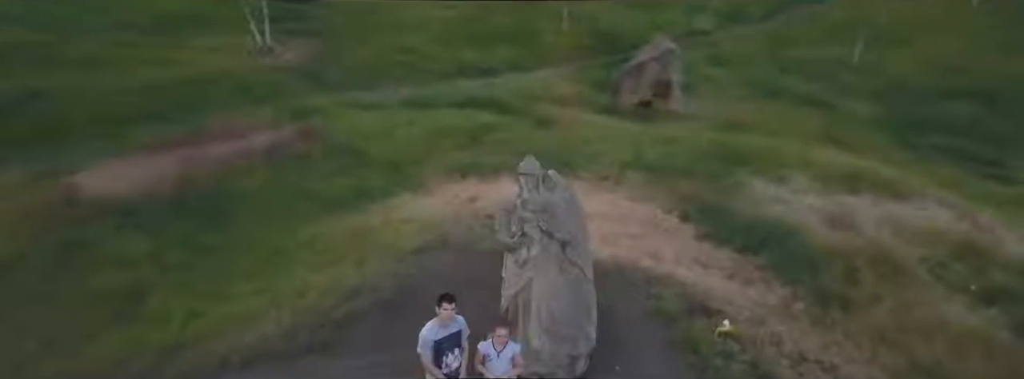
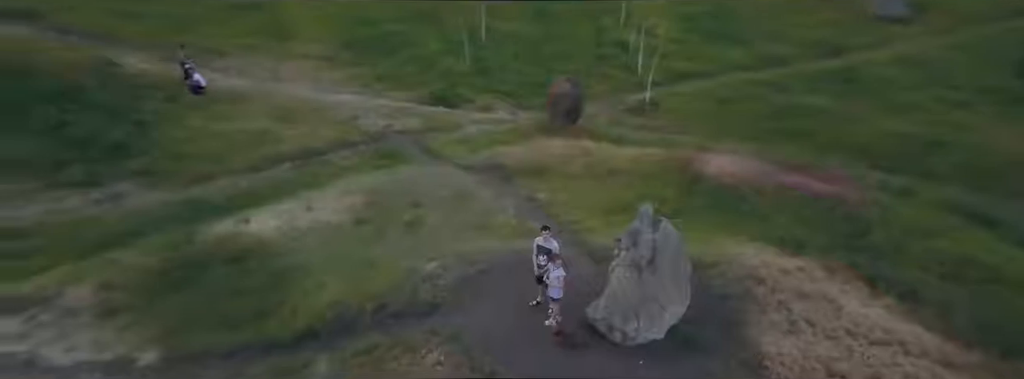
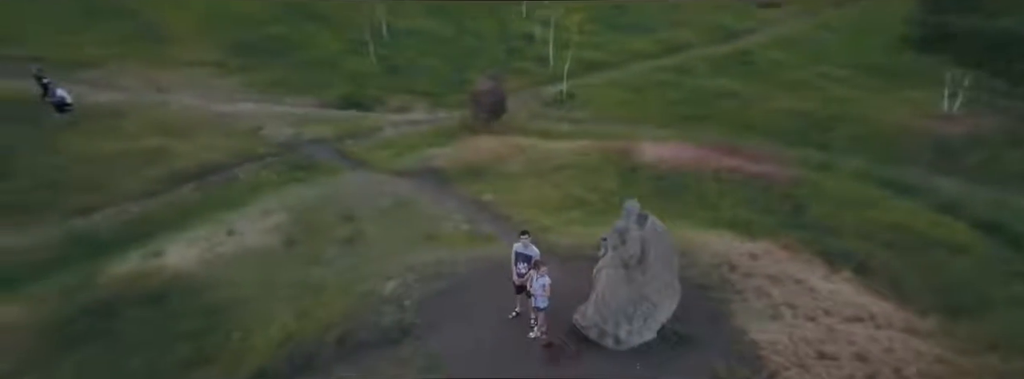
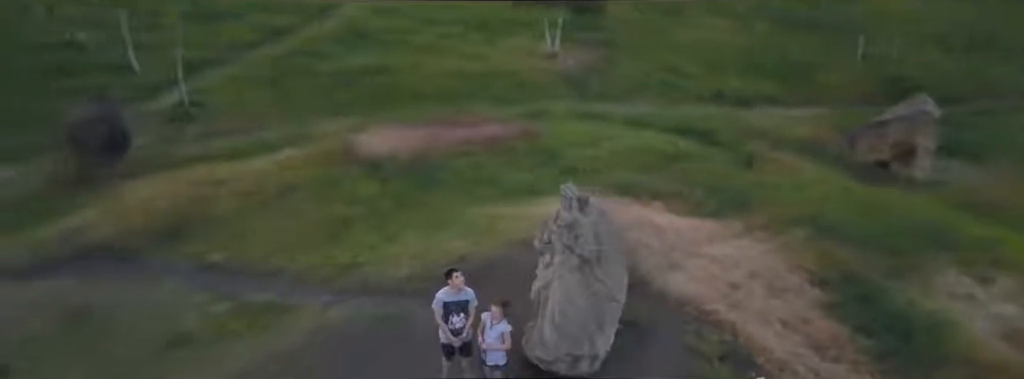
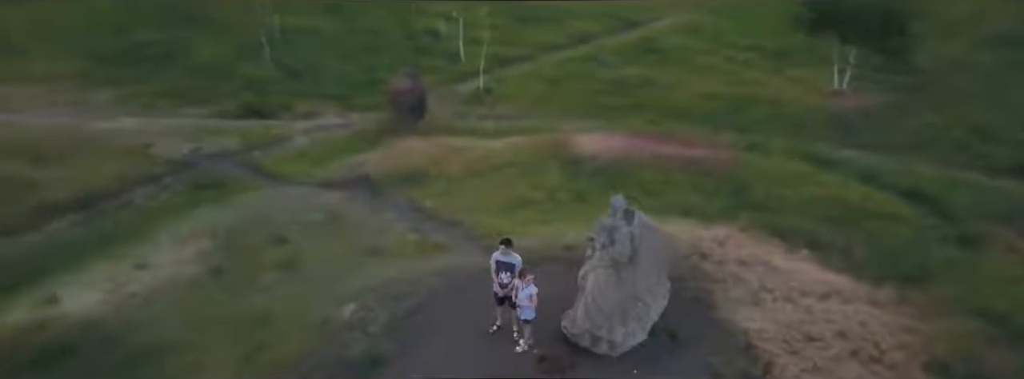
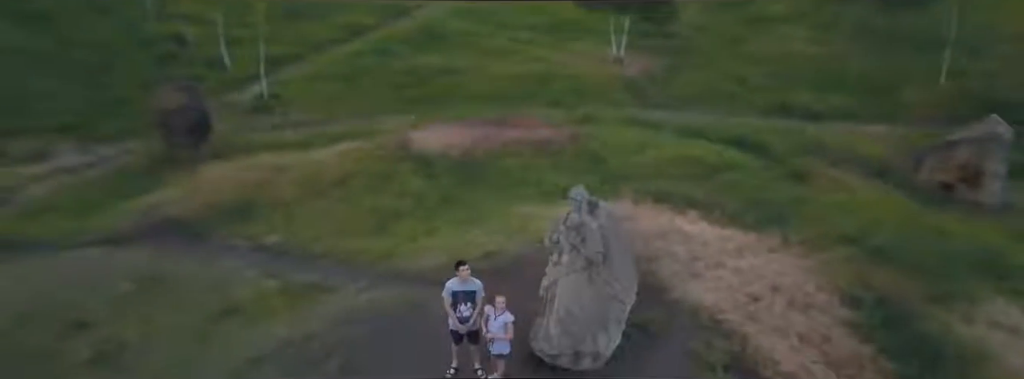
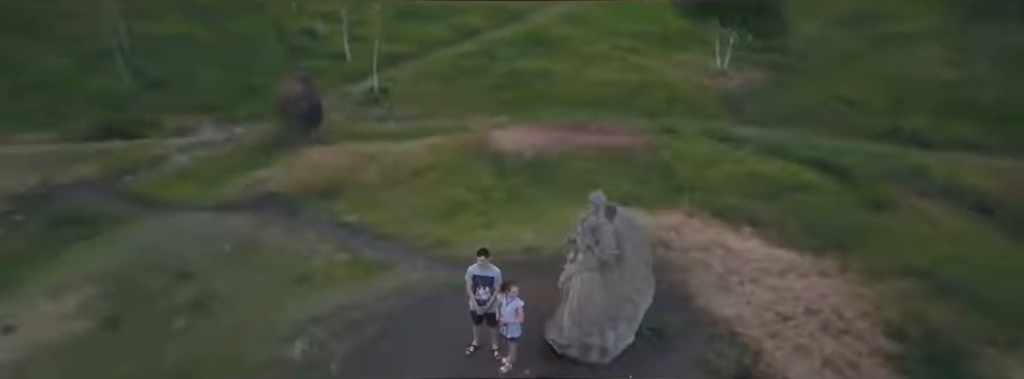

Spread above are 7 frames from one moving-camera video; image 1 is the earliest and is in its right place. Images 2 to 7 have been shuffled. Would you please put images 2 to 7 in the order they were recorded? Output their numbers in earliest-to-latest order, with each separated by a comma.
4, 6, 7, 5, 3, 2
